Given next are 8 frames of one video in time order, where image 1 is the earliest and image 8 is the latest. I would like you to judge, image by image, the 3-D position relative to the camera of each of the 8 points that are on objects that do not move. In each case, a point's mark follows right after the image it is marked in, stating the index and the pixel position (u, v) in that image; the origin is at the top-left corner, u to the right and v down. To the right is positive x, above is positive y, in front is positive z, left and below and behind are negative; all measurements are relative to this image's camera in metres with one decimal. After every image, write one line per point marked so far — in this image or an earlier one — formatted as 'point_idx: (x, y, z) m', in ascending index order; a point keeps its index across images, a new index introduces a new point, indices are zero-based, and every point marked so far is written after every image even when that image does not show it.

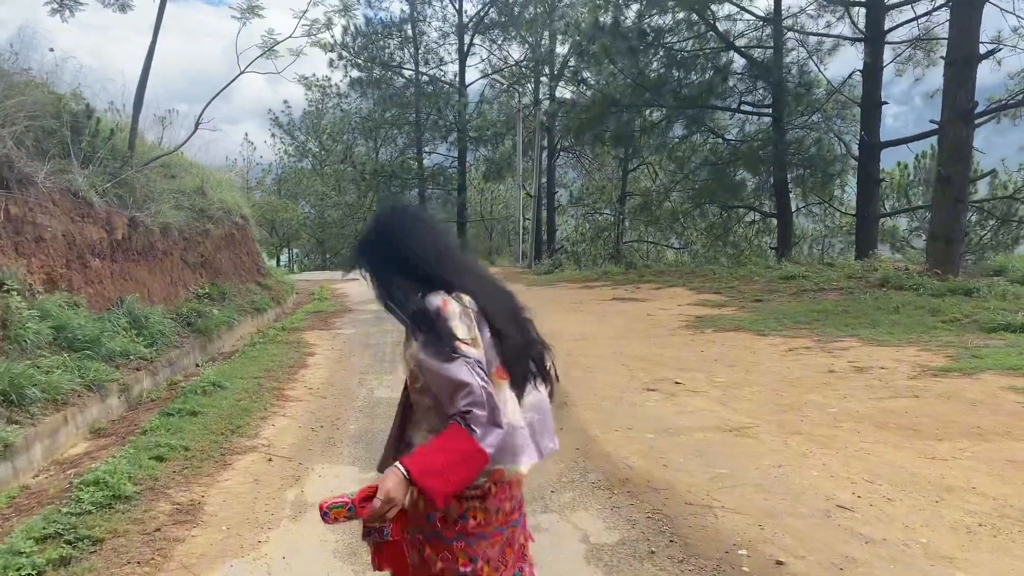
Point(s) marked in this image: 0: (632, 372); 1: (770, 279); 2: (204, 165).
0: (+1.0, -0.7, +6.9) m
1: (+3.9, +0.2, +12.3) m
2: (-5.2, +2.1, +14.1) m
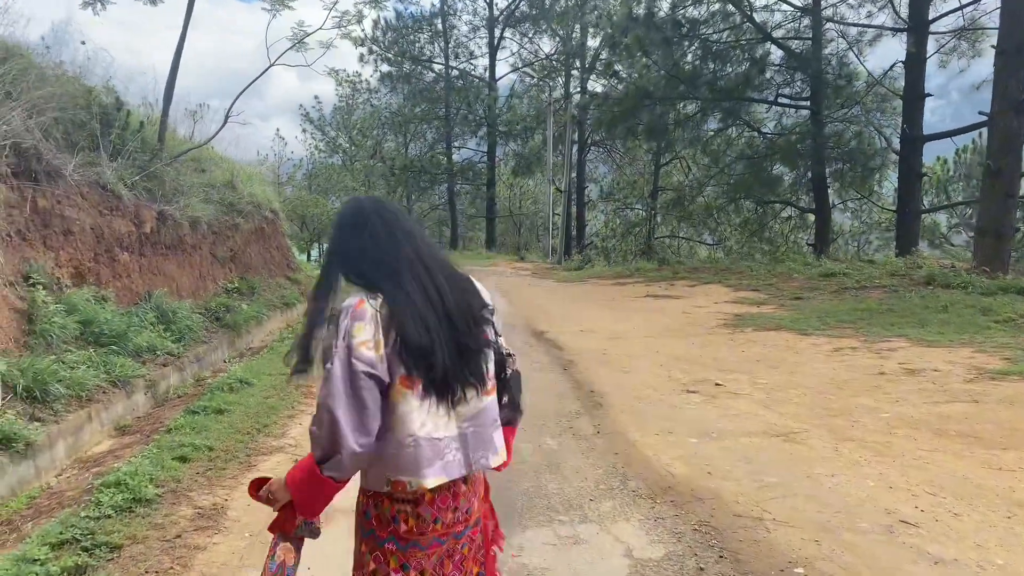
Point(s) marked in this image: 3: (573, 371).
0: (+1.3, -0.7, +6.6) m
1: (+4.3, +0.2, +12.0) m
2: (-4.7, +2.2, +14.0) m
3: (+0.5, -0.7, +6.9) m
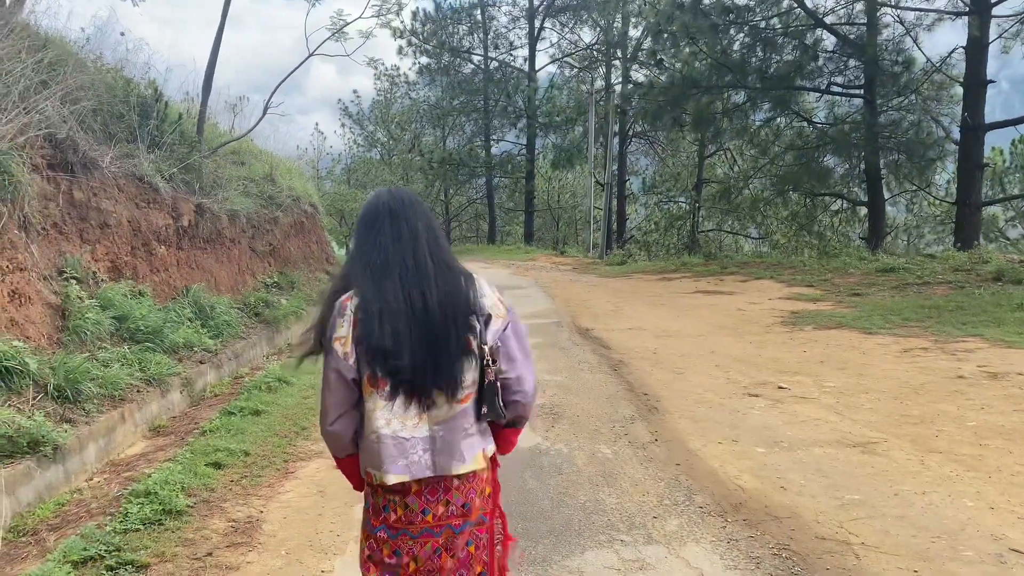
0: (+1.6, -0.7, +6.3) m
1: (+4.9, +0.2, +11.4) m
2: (-4.0, +2.3, +13.9) m
3: (+0.9, -0.7, +6.5) m
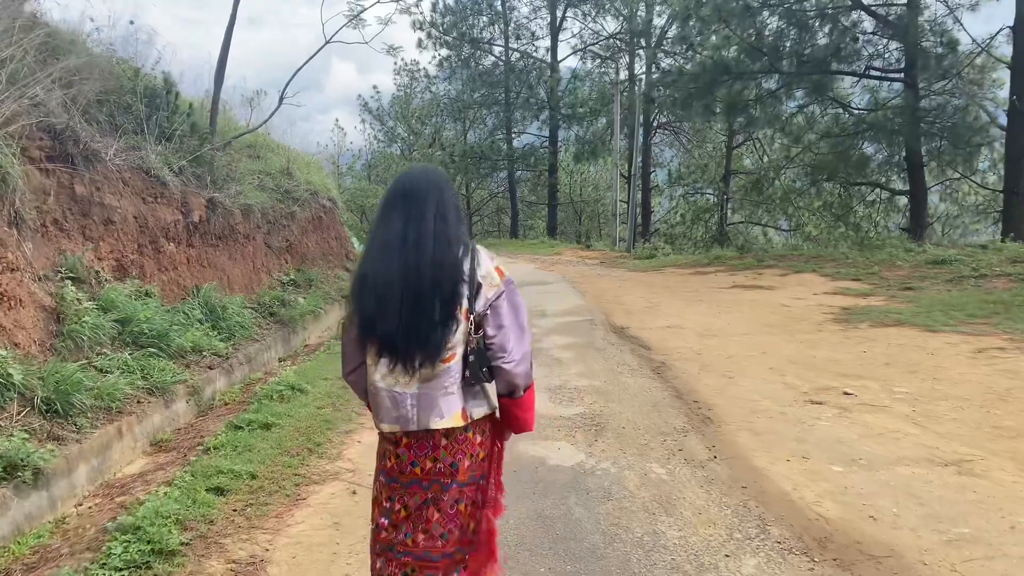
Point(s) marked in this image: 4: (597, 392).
0: (+1.9, -0.6, +5.7) m
1: (+5.3, +0.3, +10.8) m
2: (-3.6, +2.3, +13.5) m
3: (+1.1, -0.6, +6.0) m
4: (+0.6, -0.7, +5.6) m
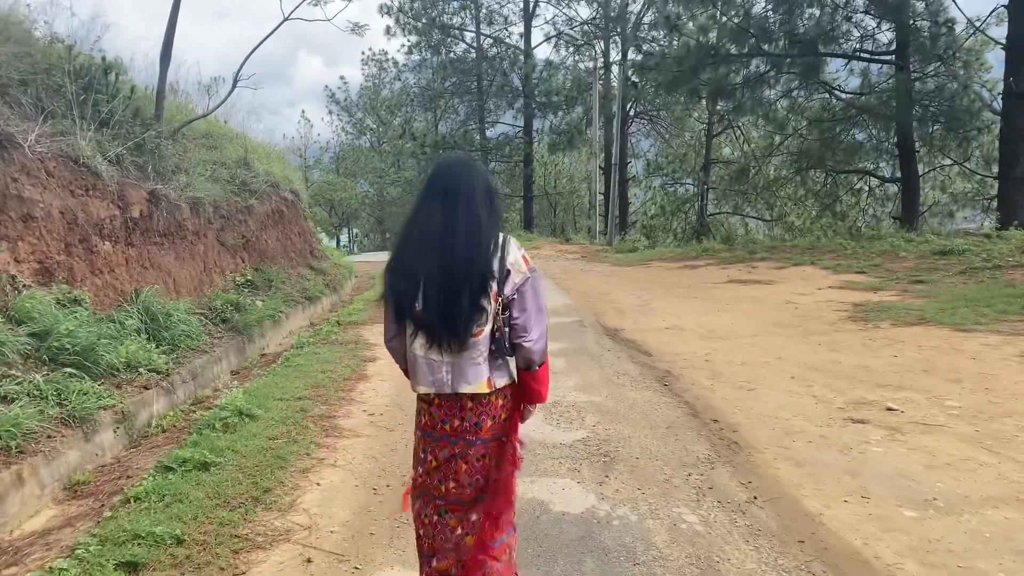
0: (+1.8, -0.6, +5.0) m
1: (+5.0, +0.4, +10.1) m
2: (-4.0, +2.3, +12.5) m
3: (+1.0, -0.6, +5.2) m
4: (+0.5, -0.7, +4.8) m
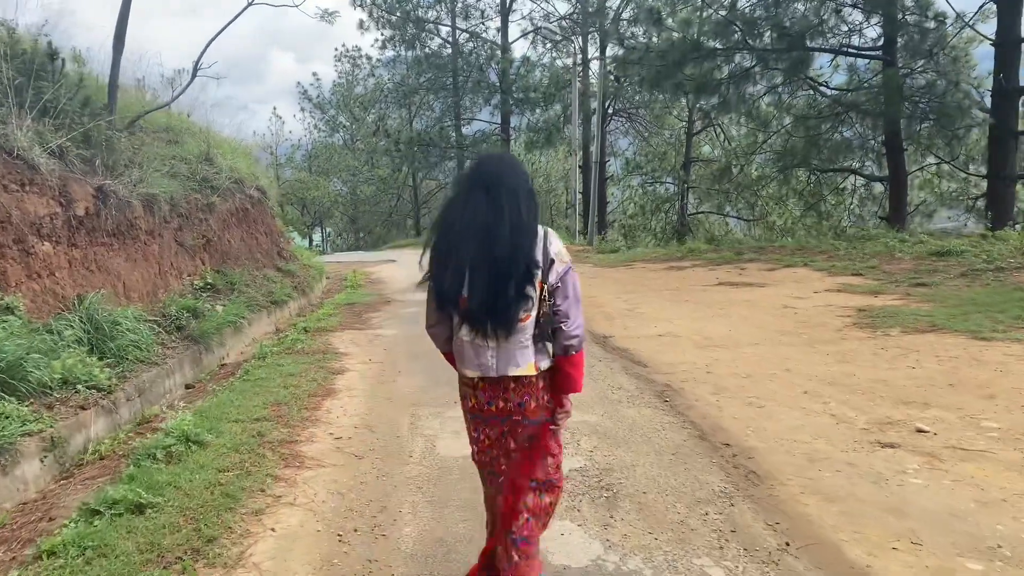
0: (+1.7, -0.6, +4.5) m
1: (+4.8, +0.4, +9.8) m
2: (-4.3, +2.3, +11.9) m
3: (+1.0, -0.7, +4.7) m
4: (+0.4, -0.7, +4.3) m
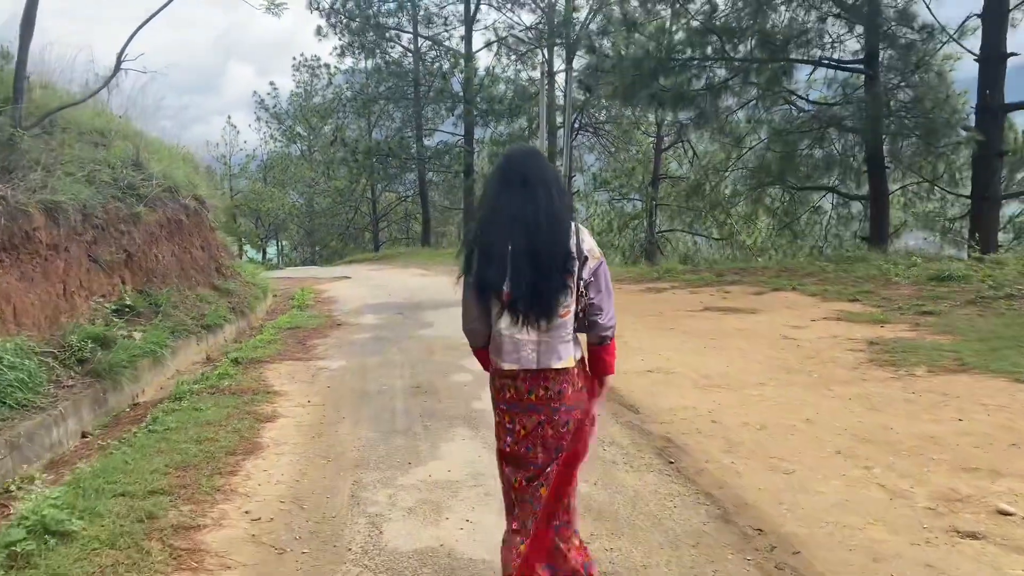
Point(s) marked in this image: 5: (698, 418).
0: (+1.6, -0.8, +3.6) m
1: (+4.4, +0.1, +9.1) m
2: (-4.7, +2.0, +10.8) m
3: (+0.8, -0.8, +3.8) m
4: (+0.3, -0.9, +3.4) m
5: (+1.0, -0.7, +4.6) m
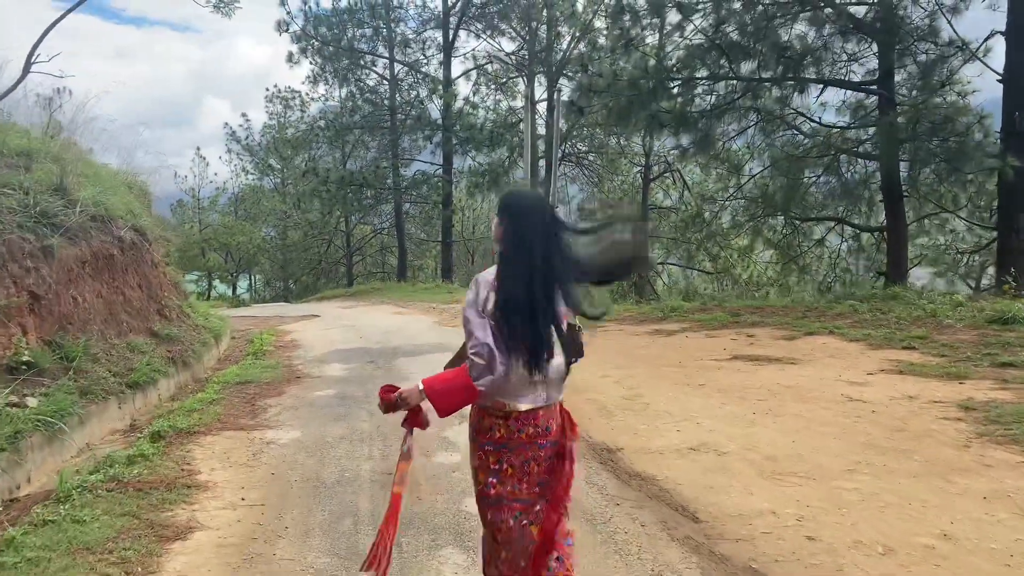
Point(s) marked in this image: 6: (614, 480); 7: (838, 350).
0: (+1.7, -1.0, +2.3) m
1: (+4.3, -0.3, +7.9) m
2: (-4.9, +1.5, +9.4) m
3: (+0.9, -1.0, +2.5) m
4: (+0.4, -1.1, +2.0) m
5: (+1.1, -1.0, +3.3) m
6: (+0.5, -0.9, +4.0) m
7: (+2.8, -0.5, +7.2) m
